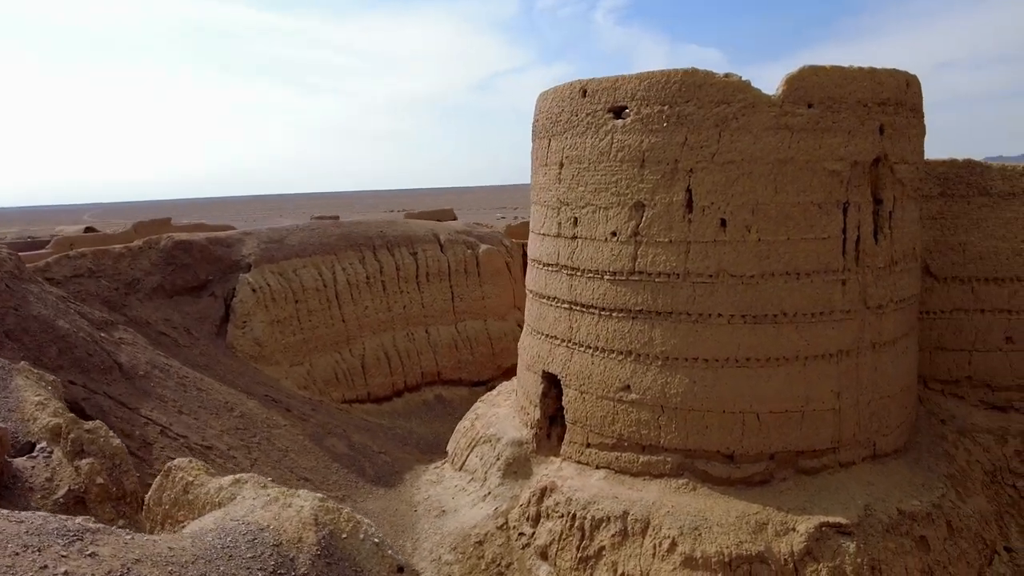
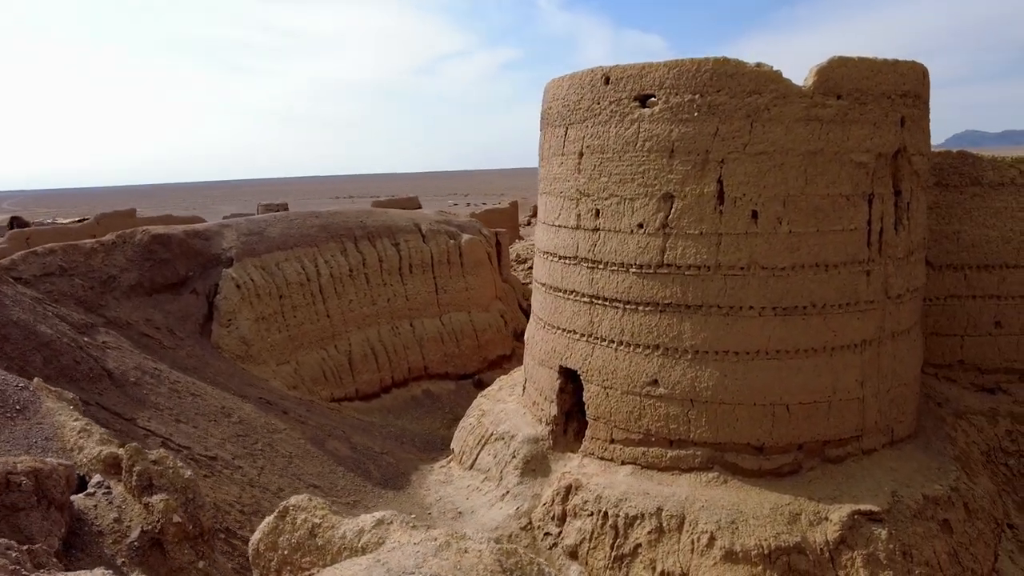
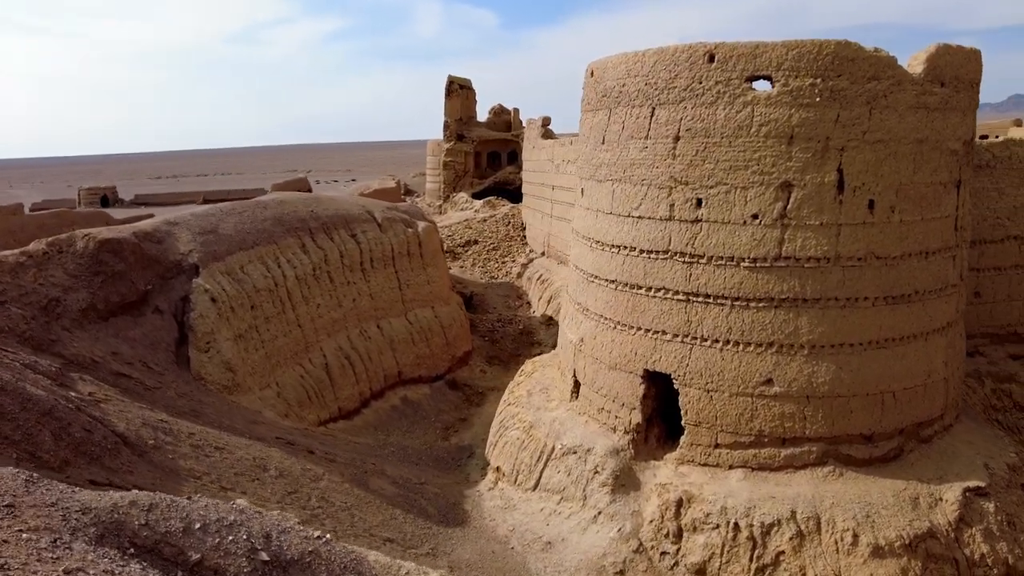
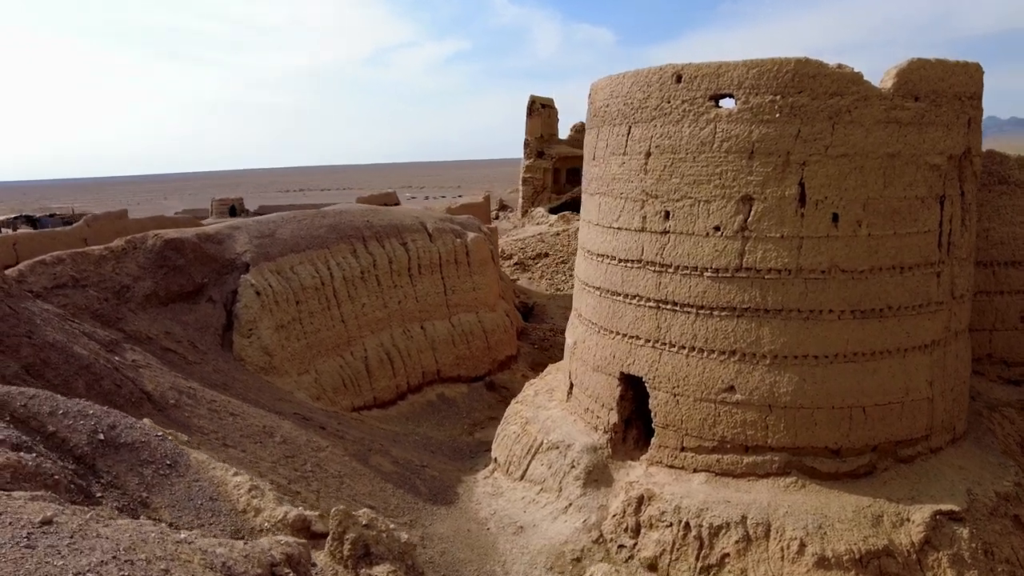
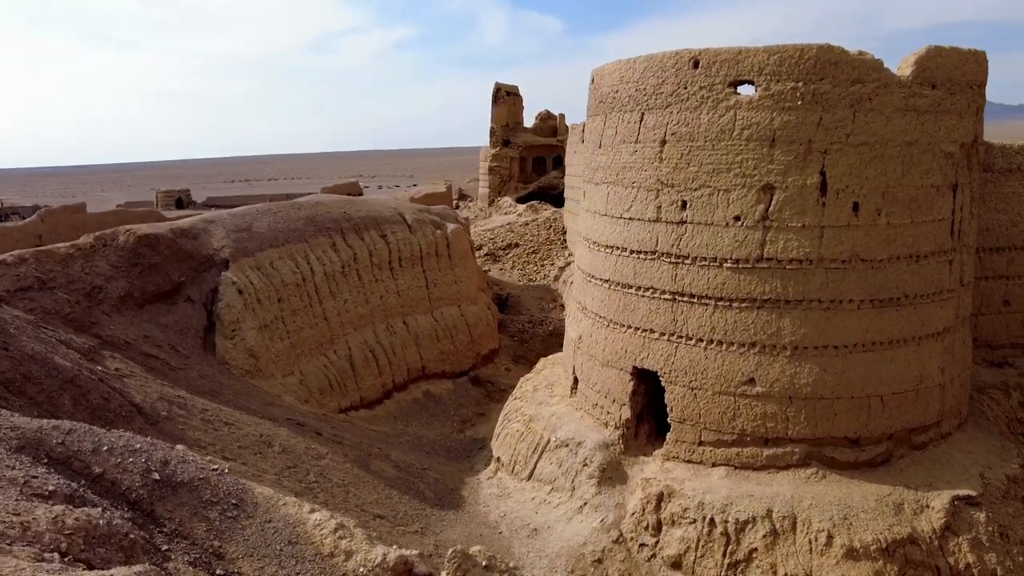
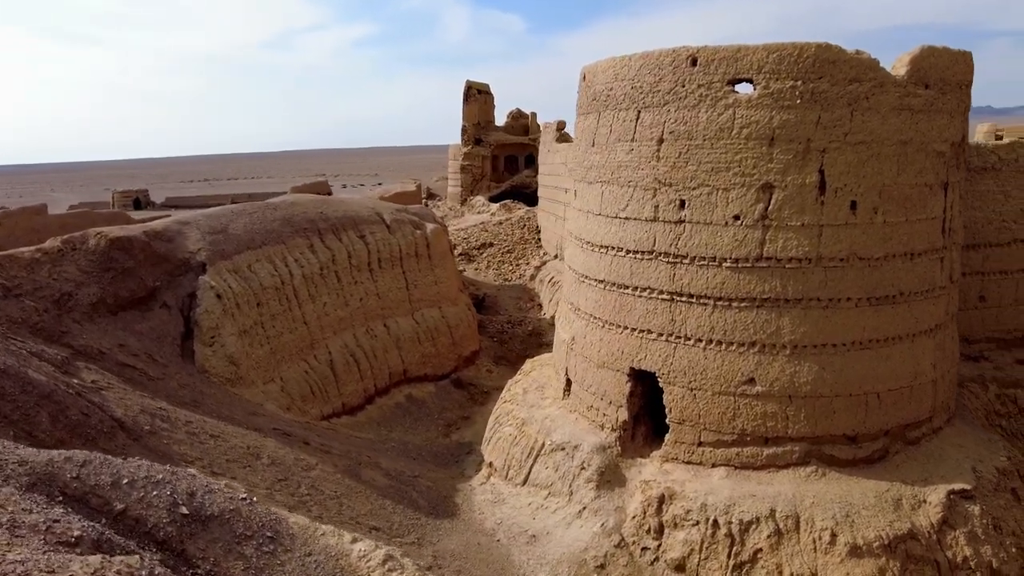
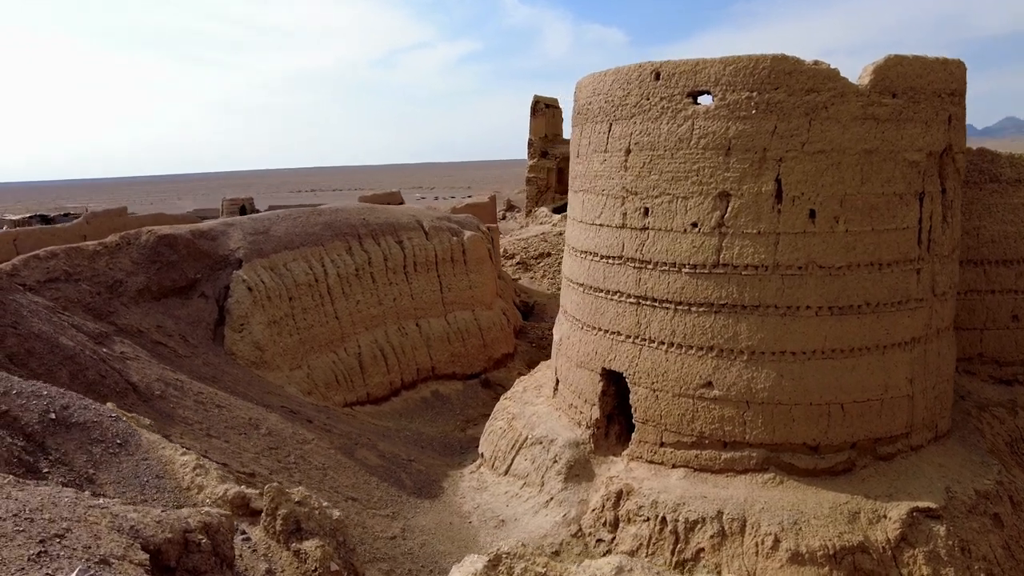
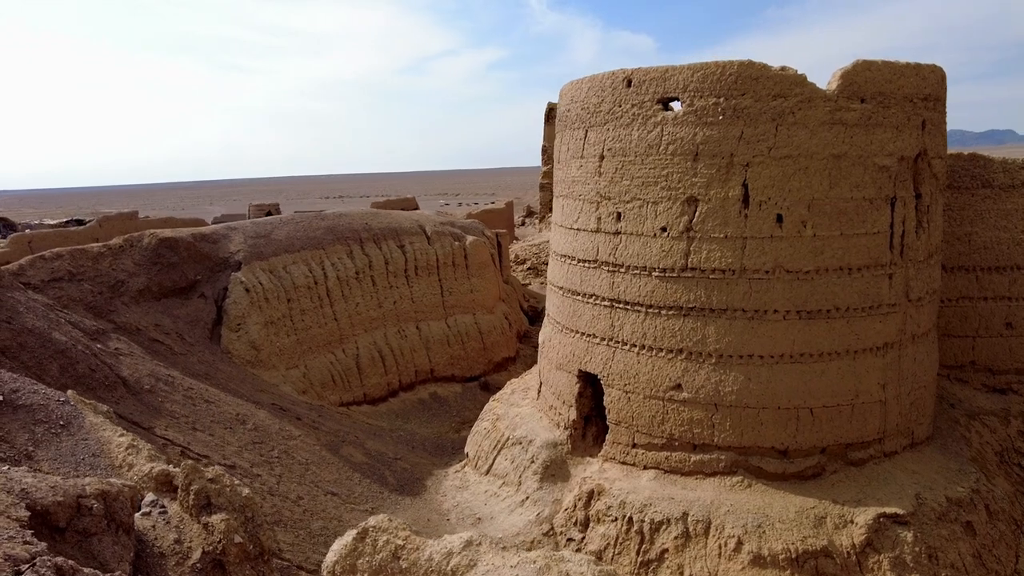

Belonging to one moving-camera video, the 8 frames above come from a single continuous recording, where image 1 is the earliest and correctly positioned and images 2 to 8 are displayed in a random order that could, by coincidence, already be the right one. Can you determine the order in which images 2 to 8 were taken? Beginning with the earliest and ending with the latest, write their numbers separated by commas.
2, 8, 7, 4, 5, 6, 3
